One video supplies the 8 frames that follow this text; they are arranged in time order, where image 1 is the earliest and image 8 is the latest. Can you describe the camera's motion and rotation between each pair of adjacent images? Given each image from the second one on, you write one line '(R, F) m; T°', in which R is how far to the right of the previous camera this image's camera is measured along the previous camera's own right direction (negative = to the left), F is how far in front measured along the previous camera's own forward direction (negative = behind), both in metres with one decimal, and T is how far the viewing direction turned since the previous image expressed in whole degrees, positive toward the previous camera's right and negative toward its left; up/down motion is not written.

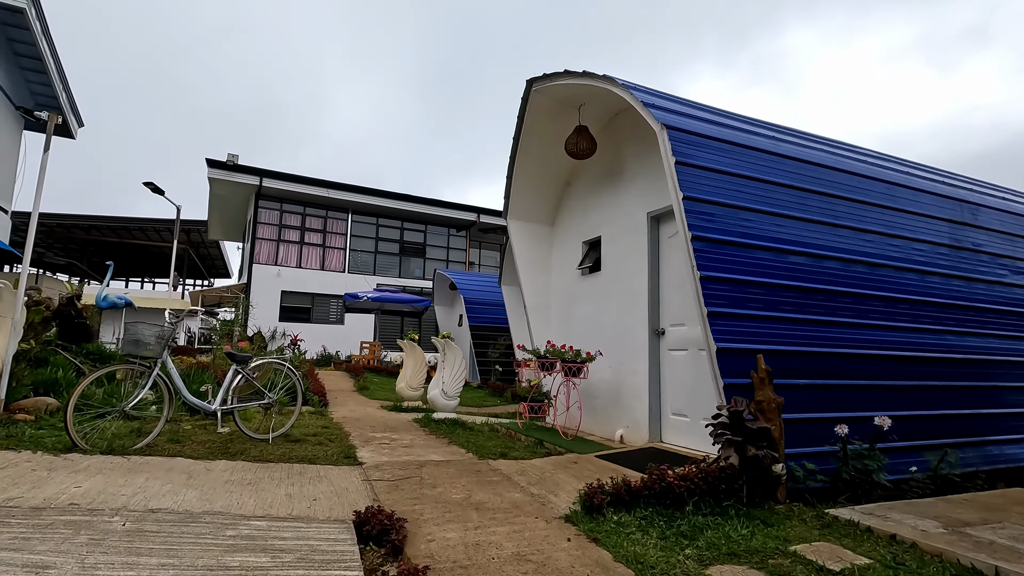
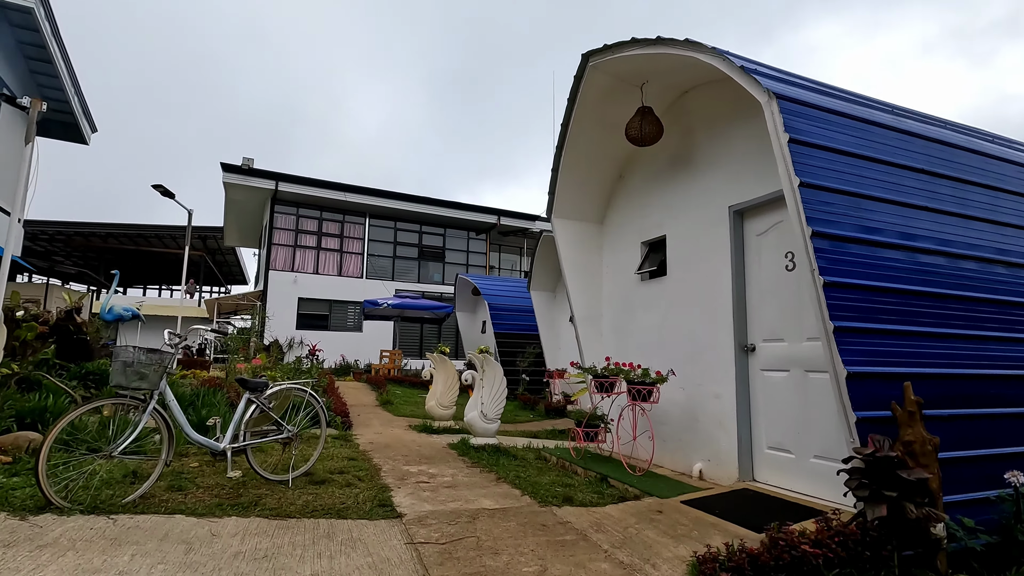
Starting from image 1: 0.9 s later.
(-0.4, +0.8) m; -1°
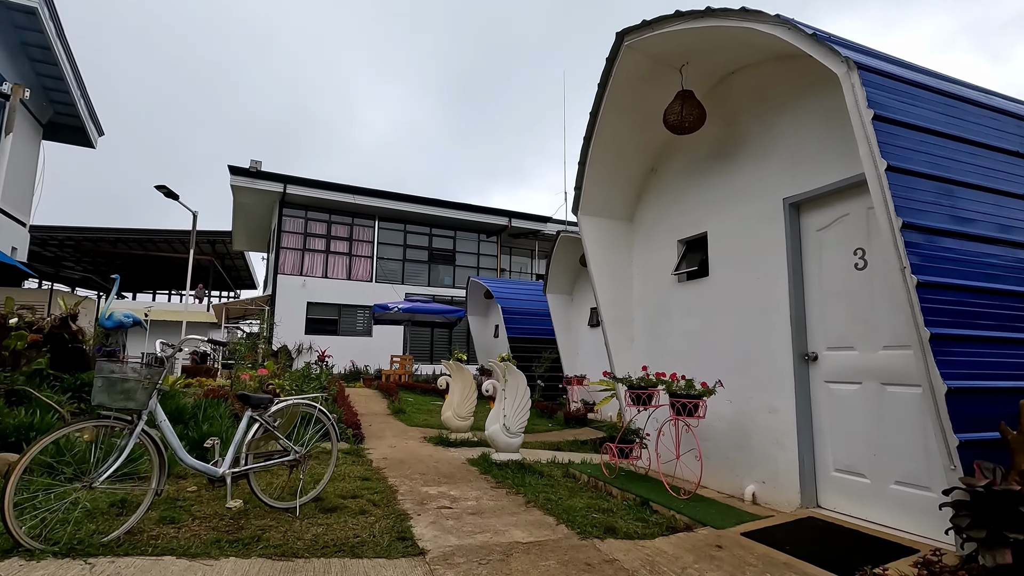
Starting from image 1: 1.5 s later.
(-0.2, +0.5) m; -1°
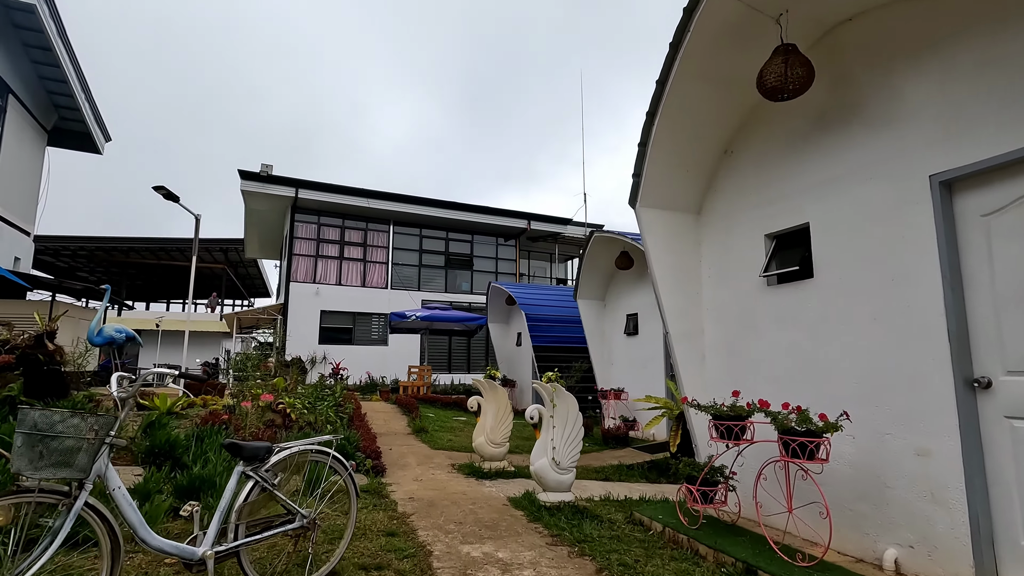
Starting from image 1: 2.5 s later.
(-0.3, +0.9) m; -1°
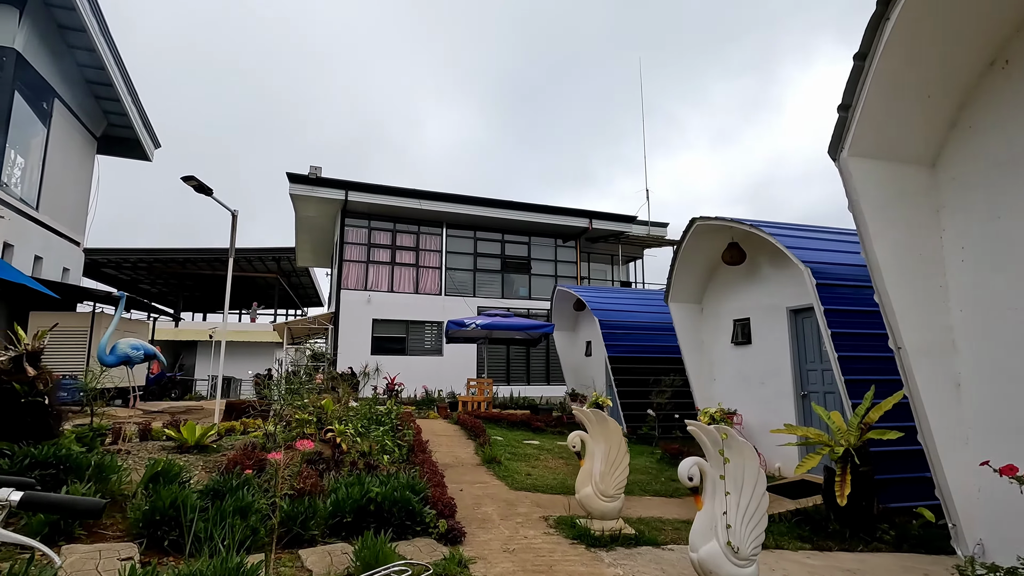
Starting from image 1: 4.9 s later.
(-0.6, +1.5) m; -5°
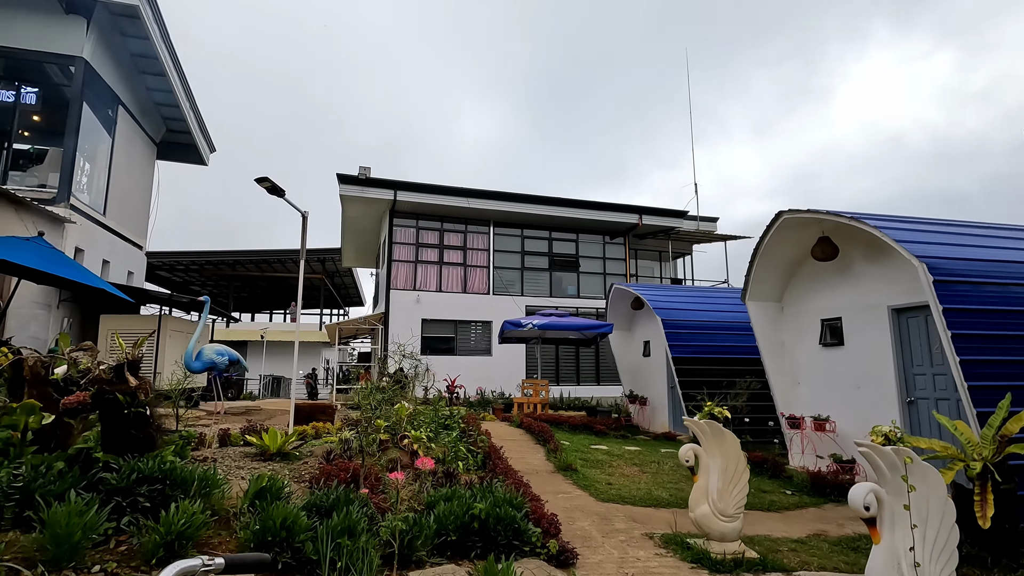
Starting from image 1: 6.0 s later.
(-0.6, +0.3) m; -3°
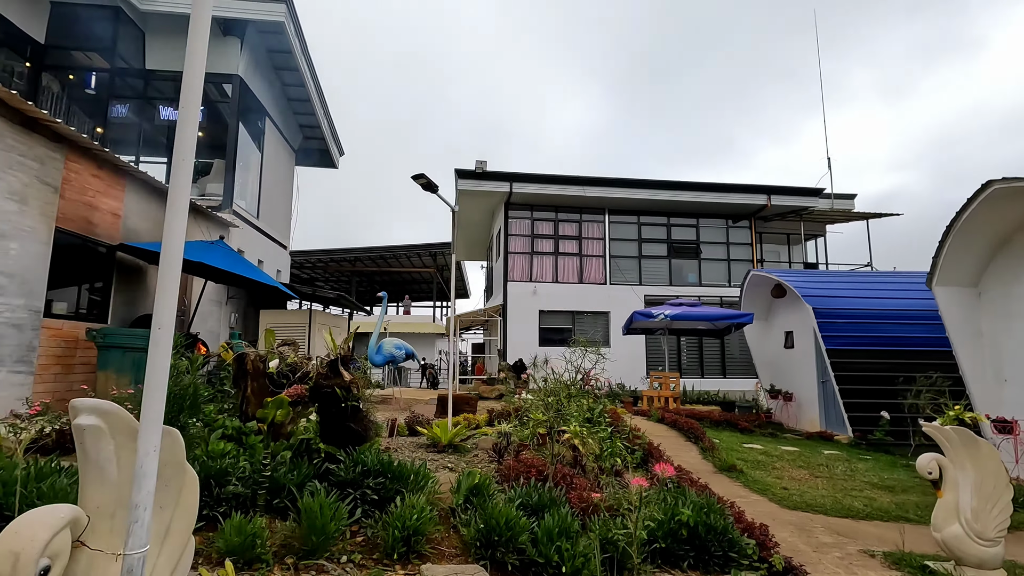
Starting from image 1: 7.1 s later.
(-0.8, +0.2) m; -10°
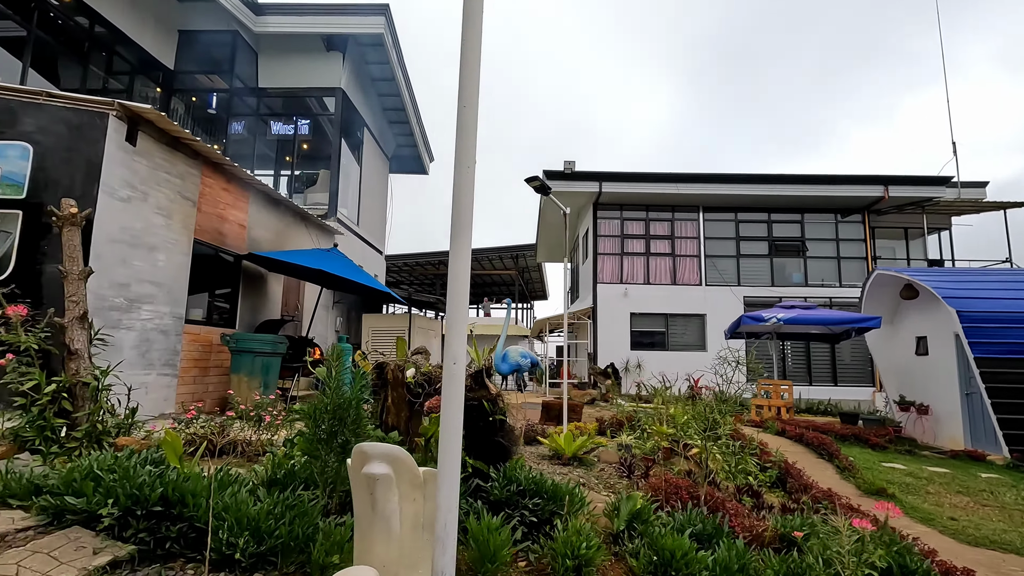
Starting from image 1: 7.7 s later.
(-0.6, +0.2) m; -8°
